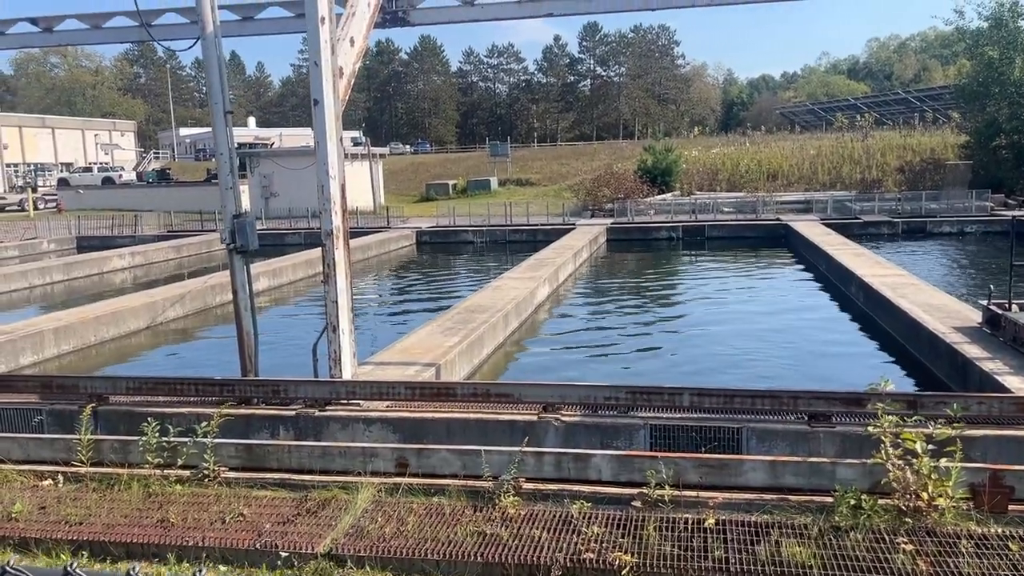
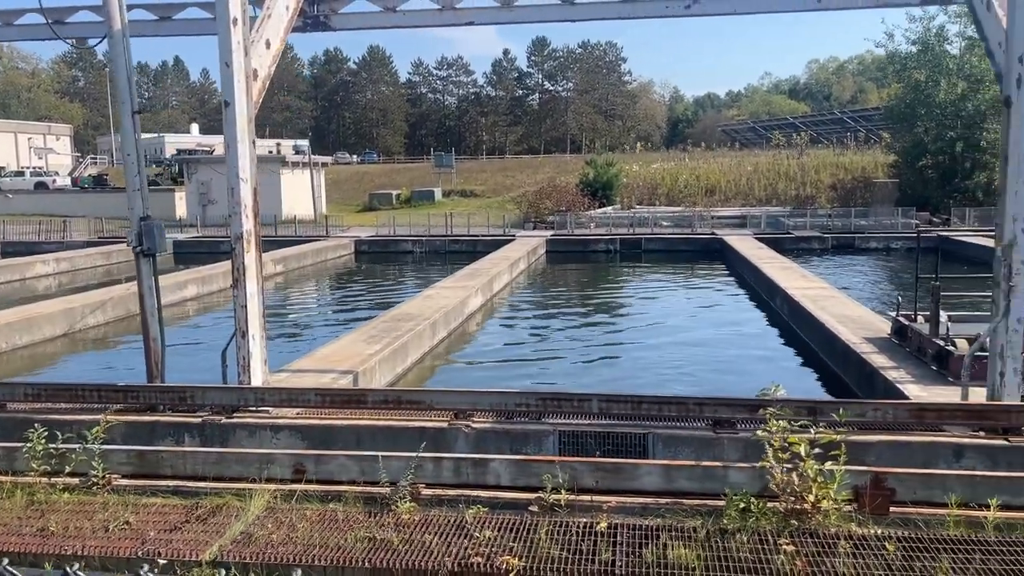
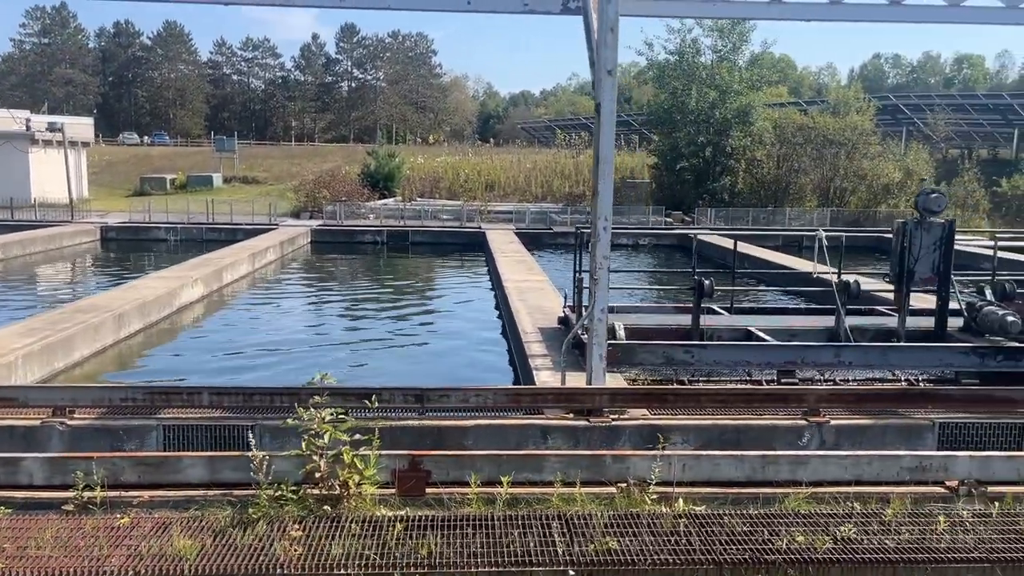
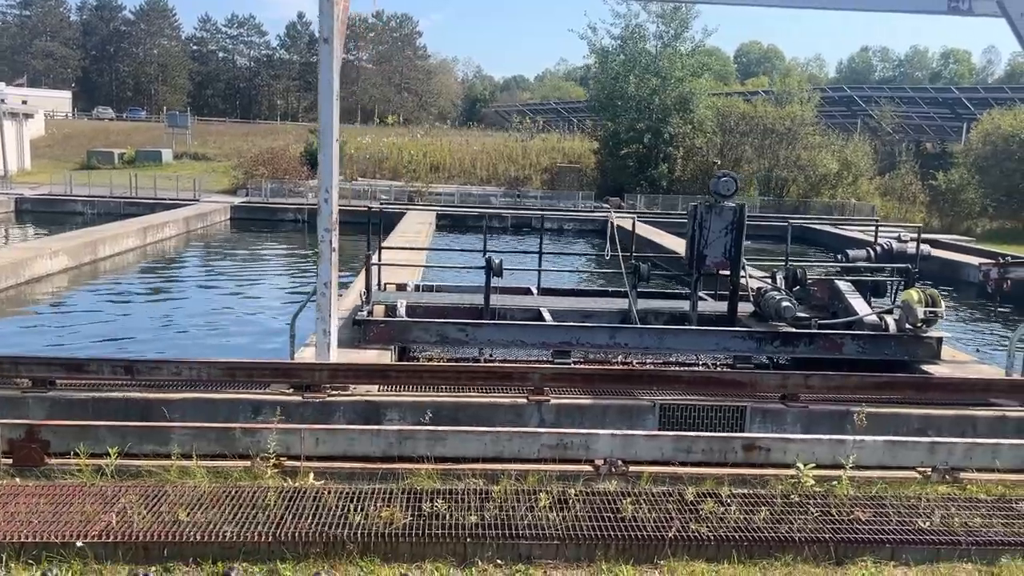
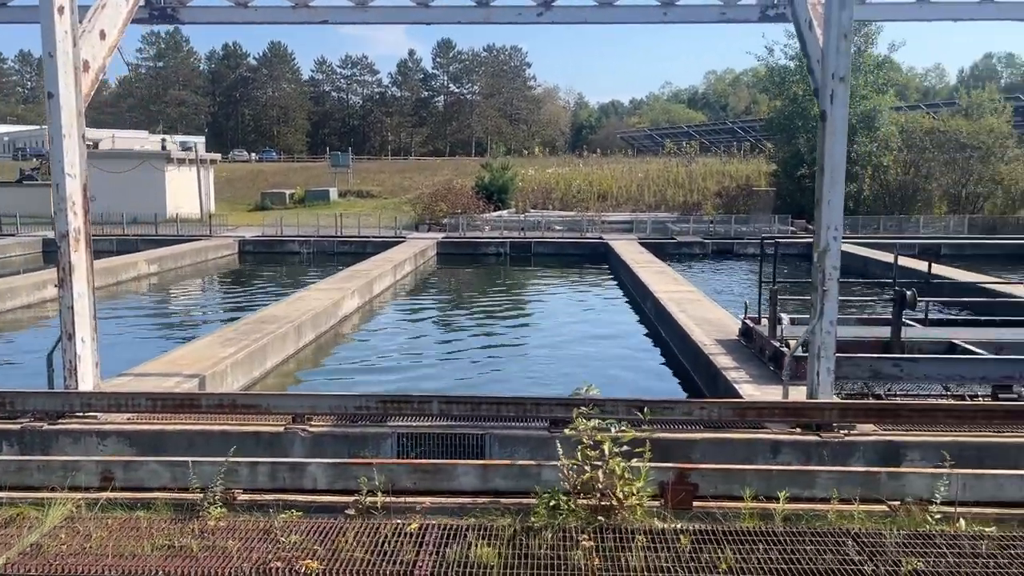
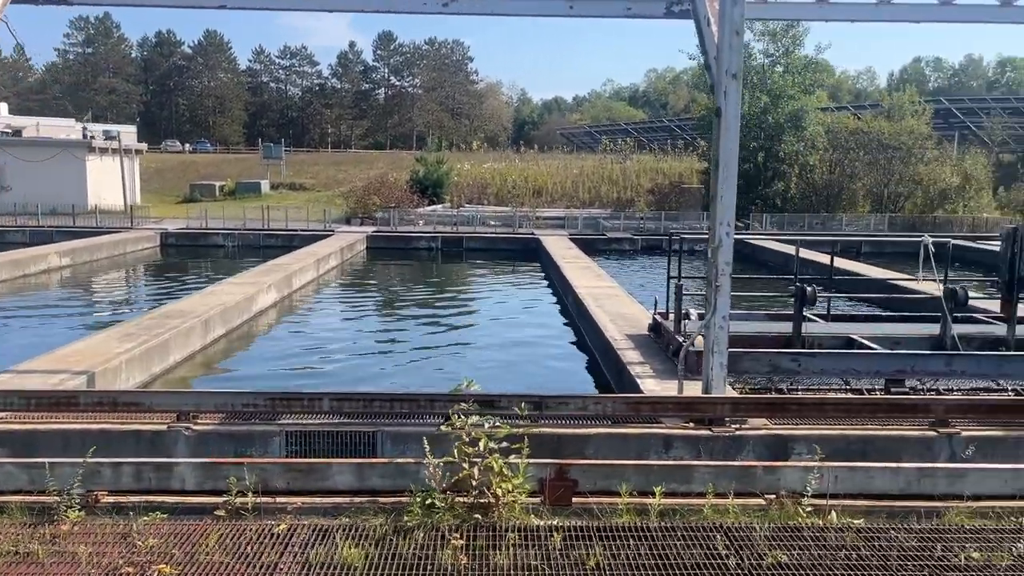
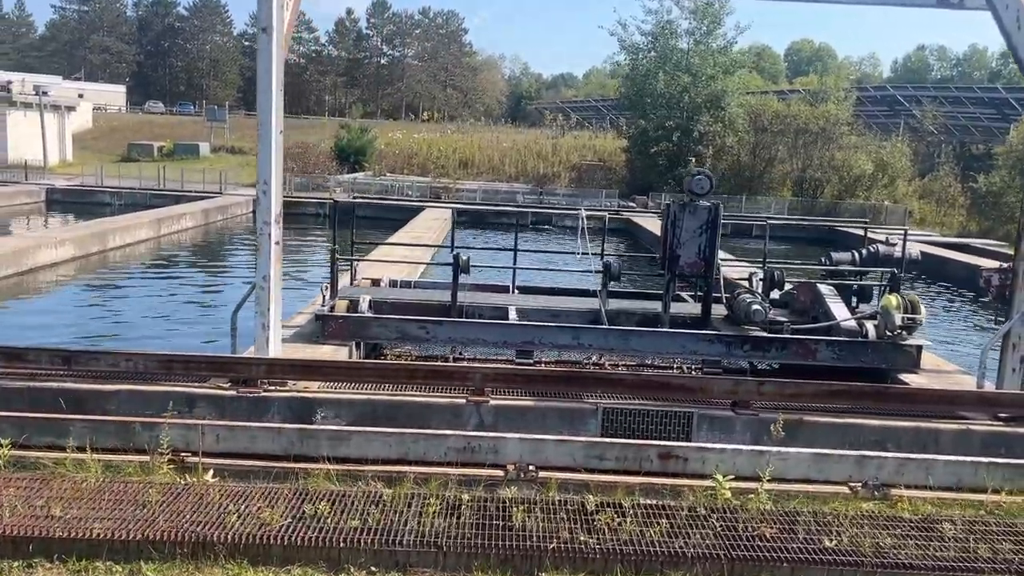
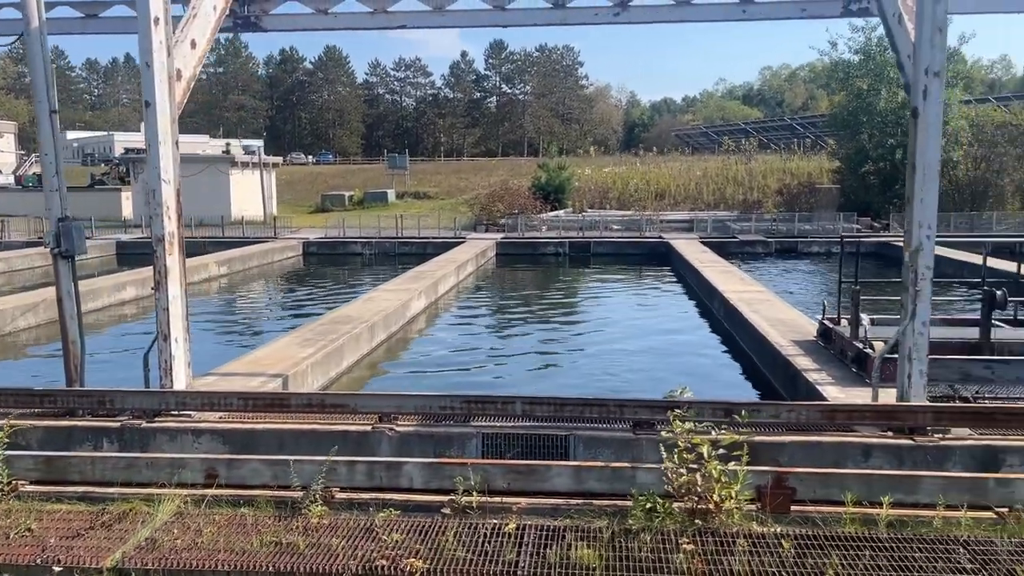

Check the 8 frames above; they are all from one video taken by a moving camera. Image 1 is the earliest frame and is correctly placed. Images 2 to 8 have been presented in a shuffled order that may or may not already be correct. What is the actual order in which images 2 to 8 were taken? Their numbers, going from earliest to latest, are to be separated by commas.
2, 8, 5, 6, 3, 4, 7
